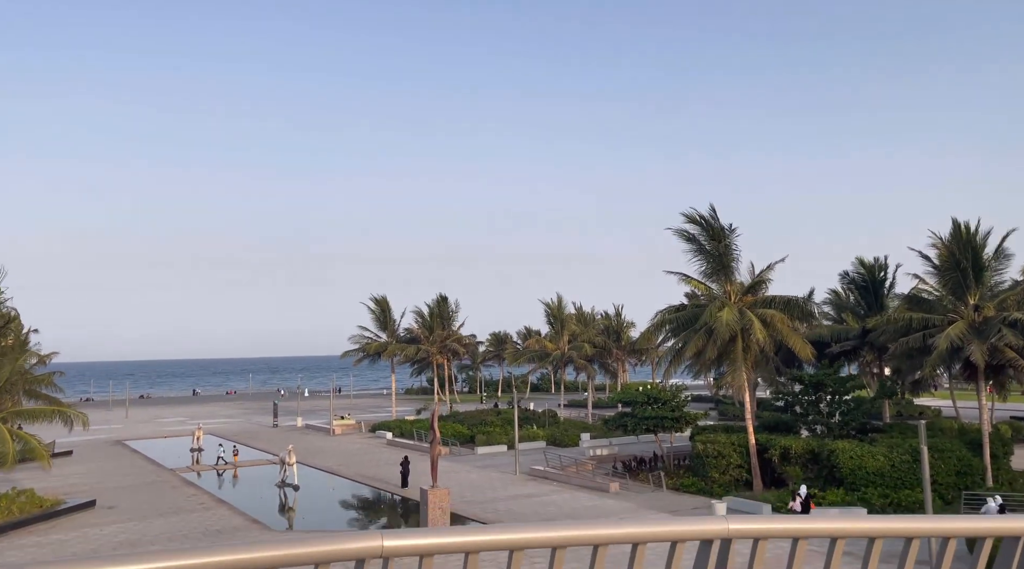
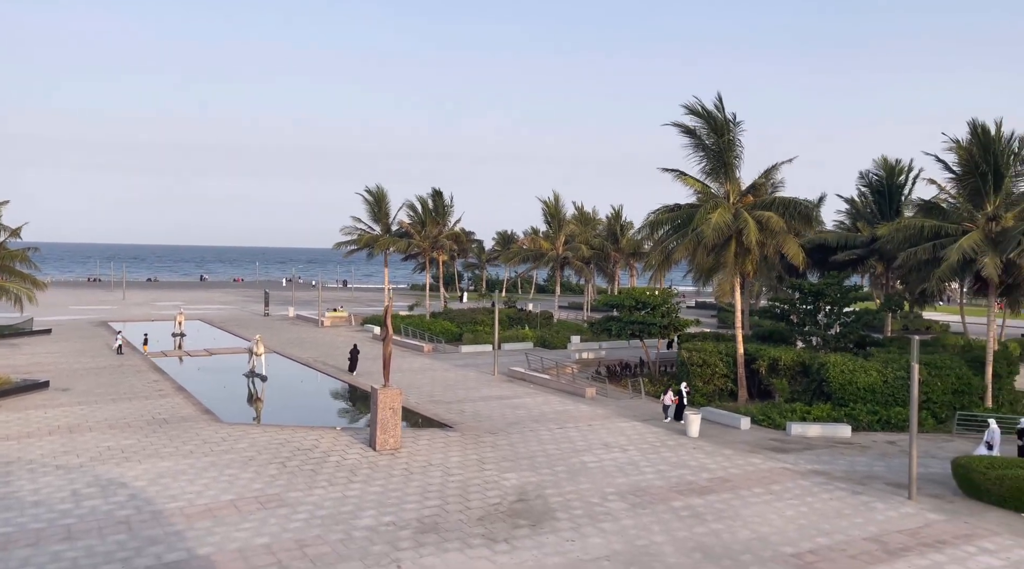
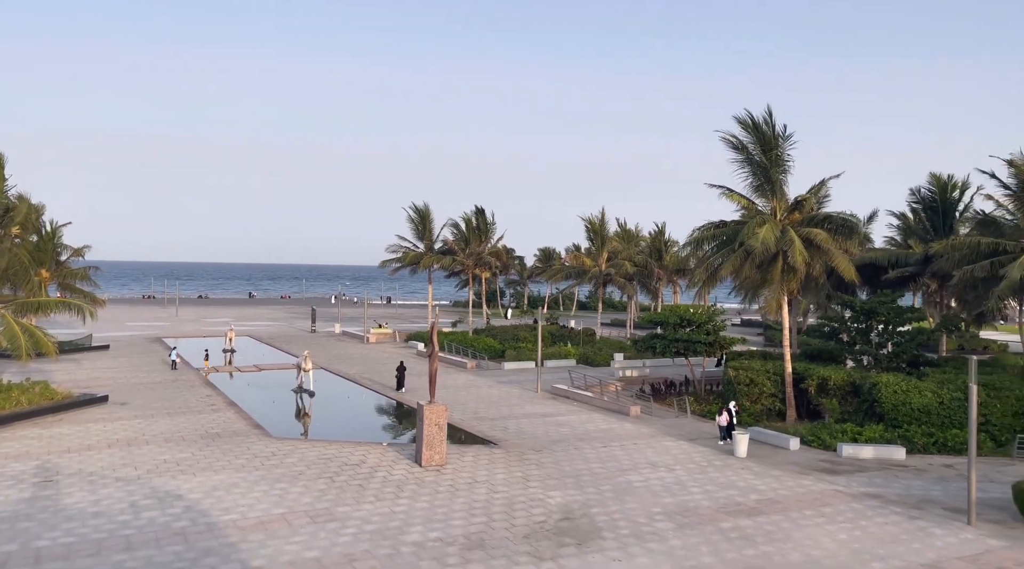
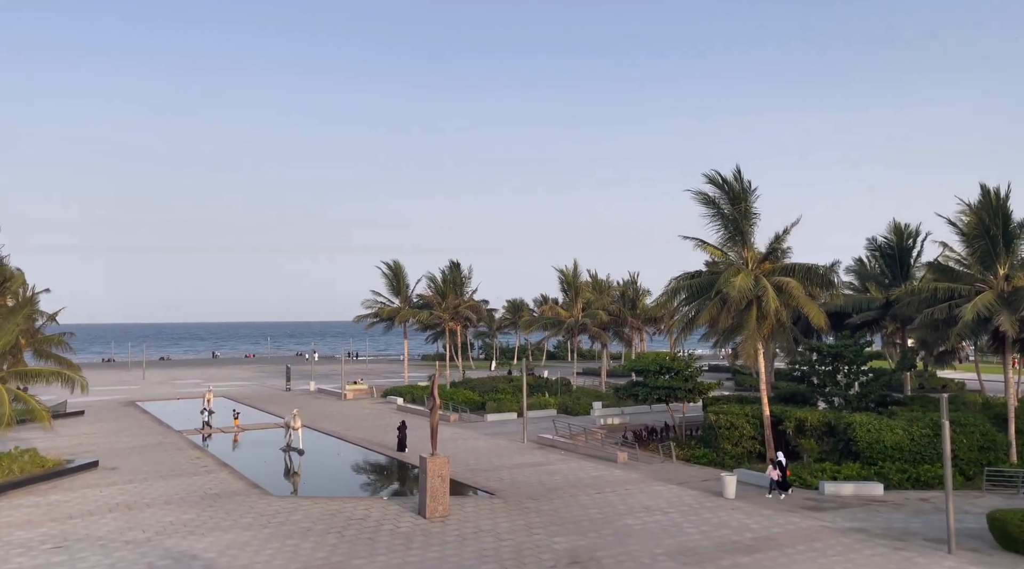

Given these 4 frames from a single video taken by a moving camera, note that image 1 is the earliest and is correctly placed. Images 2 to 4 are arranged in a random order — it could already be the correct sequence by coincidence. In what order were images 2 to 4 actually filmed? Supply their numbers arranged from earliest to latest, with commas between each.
4, 3, 2
